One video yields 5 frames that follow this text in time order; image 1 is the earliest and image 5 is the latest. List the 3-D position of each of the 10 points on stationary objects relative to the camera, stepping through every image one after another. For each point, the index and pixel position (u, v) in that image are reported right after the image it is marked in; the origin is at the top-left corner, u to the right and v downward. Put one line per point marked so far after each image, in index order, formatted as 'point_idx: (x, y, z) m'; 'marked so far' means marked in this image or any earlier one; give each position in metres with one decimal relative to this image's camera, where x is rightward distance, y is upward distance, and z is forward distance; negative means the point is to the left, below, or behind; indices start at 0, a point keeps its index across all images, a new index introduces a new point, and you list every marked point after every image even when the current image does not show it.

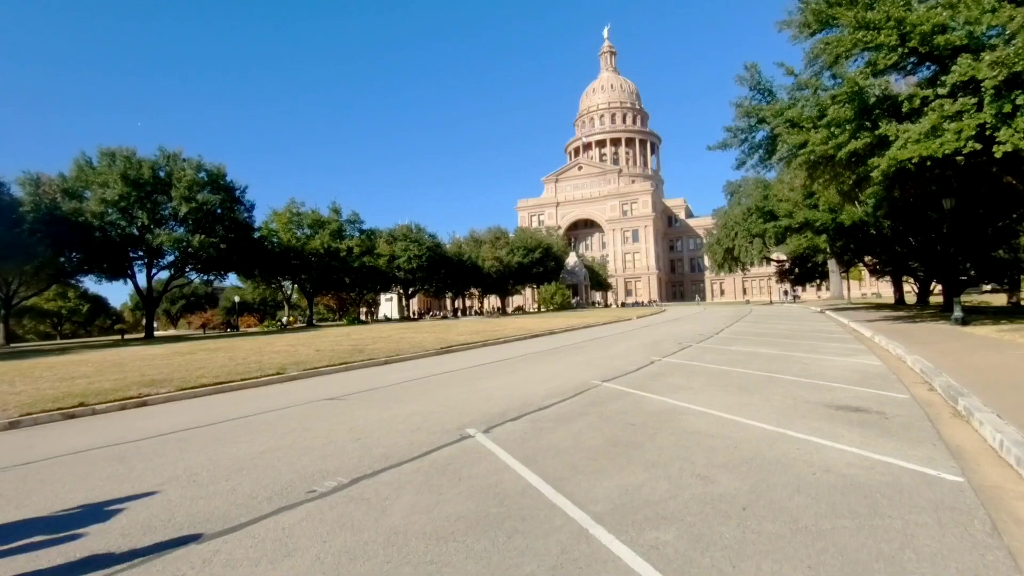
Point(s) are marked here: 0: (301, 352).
0: (-7.2, -2.2, +19.7) m
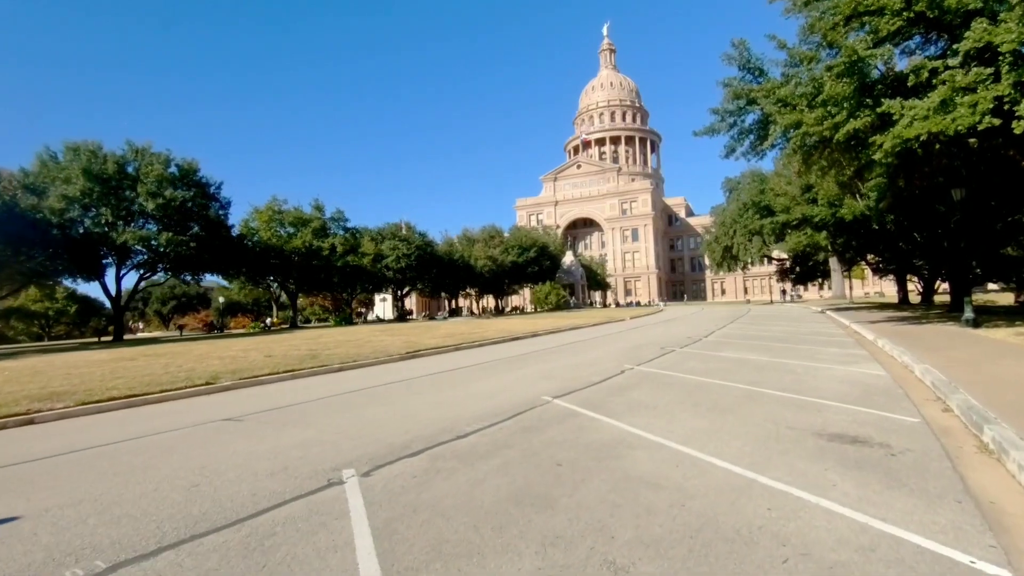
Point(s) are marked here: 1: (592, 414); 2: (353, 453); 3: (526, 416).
0: (-8.2, -2.2, +18.0) m
1: (+1.1, -1.7, +8.0) m
2: (-1.7, -1.8, +6.3) m
3: (+0.2, -1.7, +7.9) m
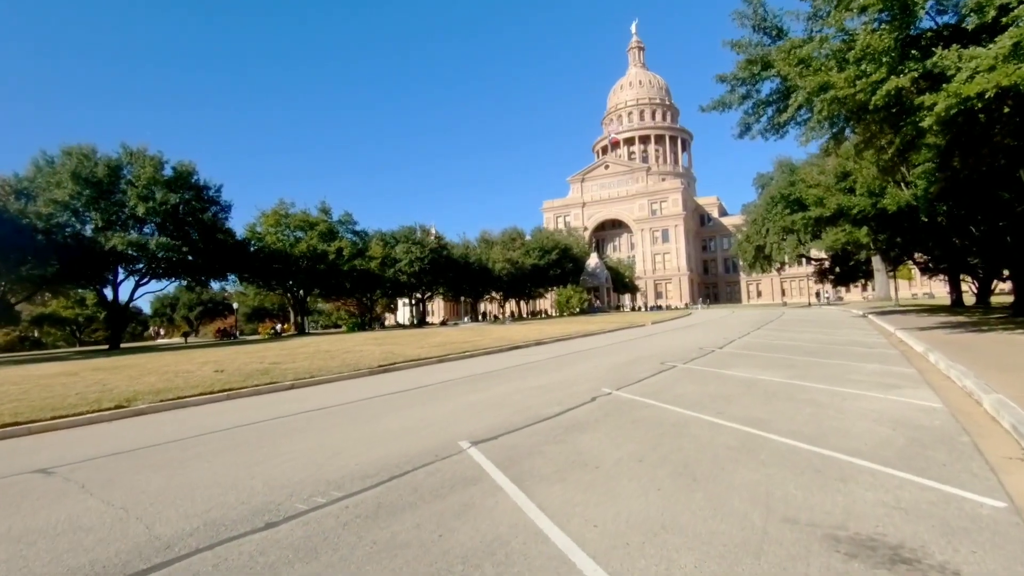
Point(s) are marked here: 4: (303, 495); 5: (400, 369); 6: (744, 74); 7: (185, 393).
0: (-8.8, -2.4, +16.0) m
1: (-0.1, -1.8, +5.5) m
2: (-3.0, -1.9, +4.0) m
3: (-1.0, -1.8, +5.4) m
4: (-1.9, -1.9, +5.2) m
5: (-3.4, -2.5, +18.1) m
6: (+5.8, +5.3, +14.4) m
7: (-7.6, -2.5, +13.6) m
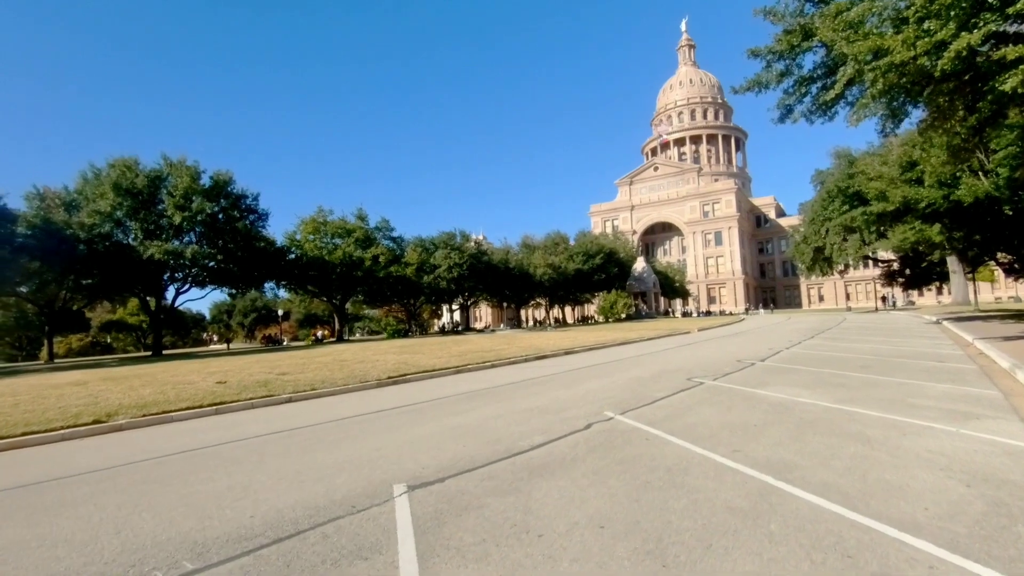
0: (-8.5, -2.6, +15.4) m
1: (-0.7, -1.8, +4.1) m
2: (-3.7, -1.9, +2.9) m
3: (-1.6, -1.9, +4.2) m
4: (-2.5, -1.9, +4.0) m
5: (-2.9, -2.7, +16.9) m
6: (+5.9, +5.2, +12.6) m
7: (-7.5, -2.6, +12.9) m
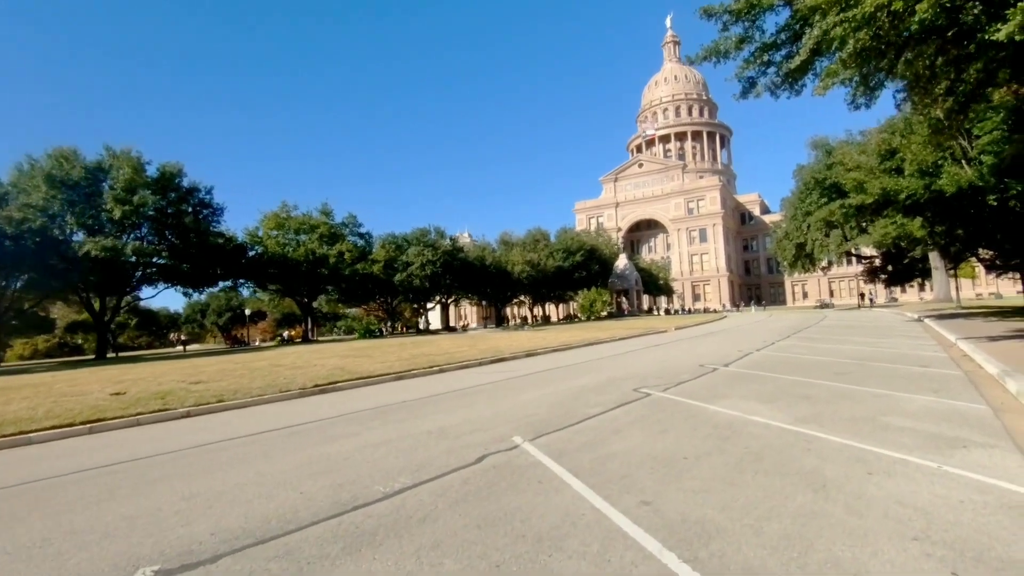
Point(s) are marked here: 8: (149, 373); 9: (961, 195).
0: (-10.0, -2.6, +13.5) m
1: (-2.0, -1.8, +2.4) m
2: (-5.0, -1.9, +1.1) m
3: (-2.9, -1.9, +2.5) m
4: (-3.8, -1.9, +2.3) m
5: (-4.5, -2.7, +15.2) m
6: (+4.4, +5.3, +11.0) m
7: (-9.0, -2.6, +11.1) m
8: (-11.3, -2.6, +18.4) m
9: (+15.2, +3.1, +19.7) m
